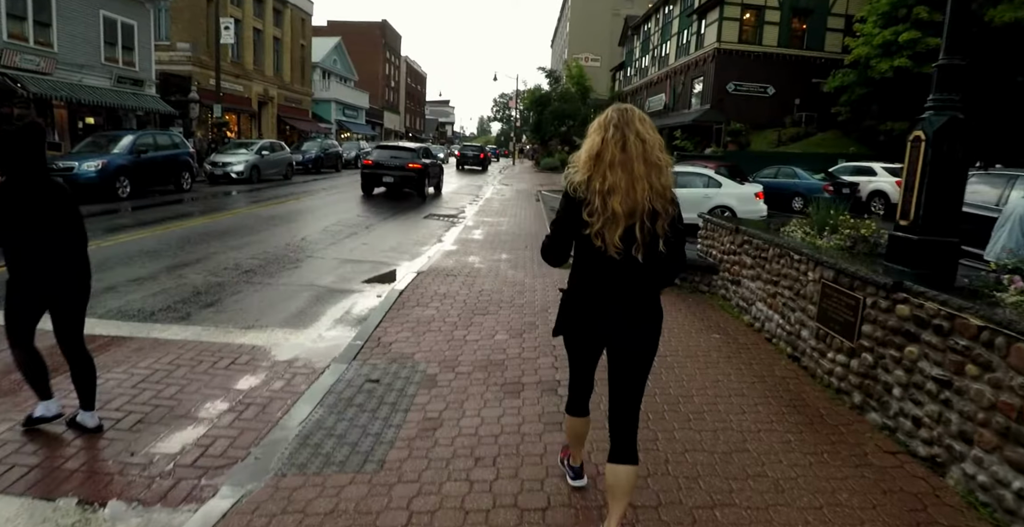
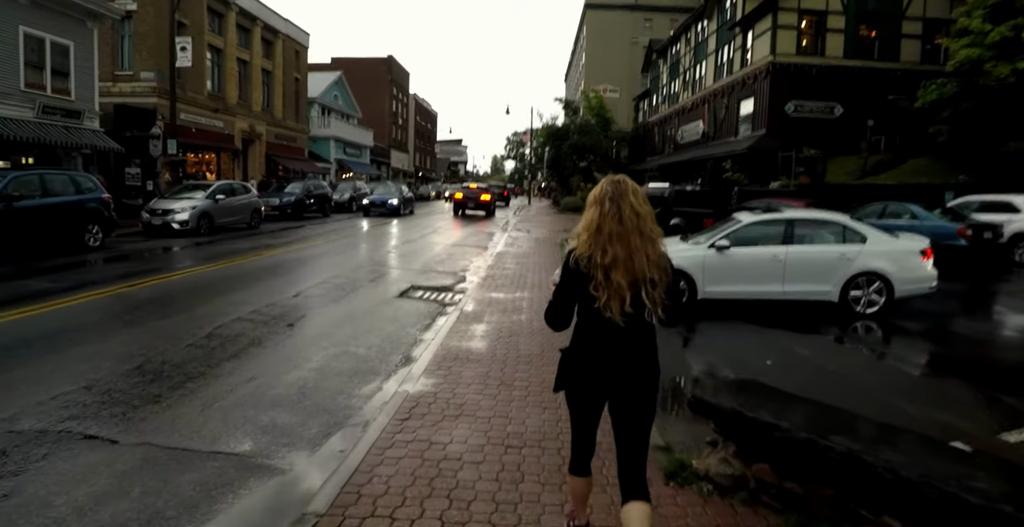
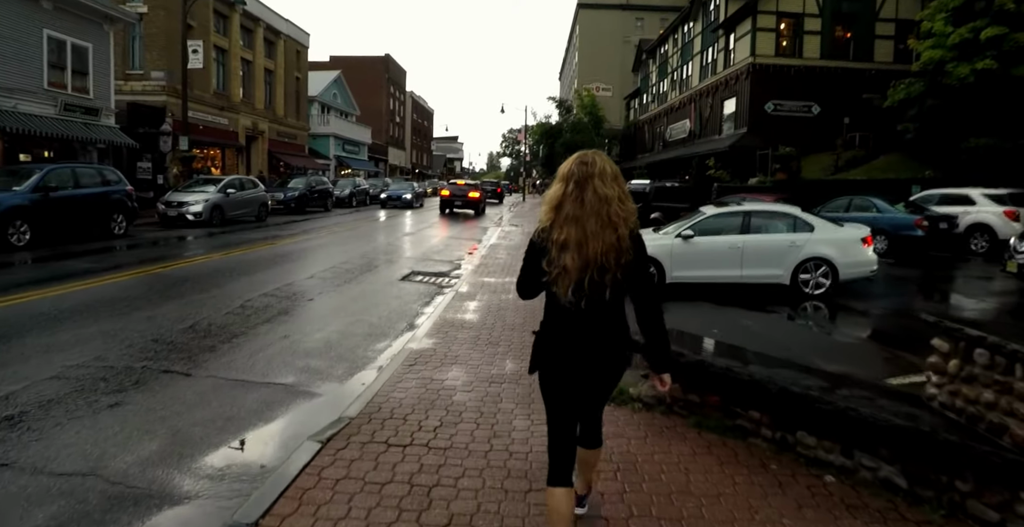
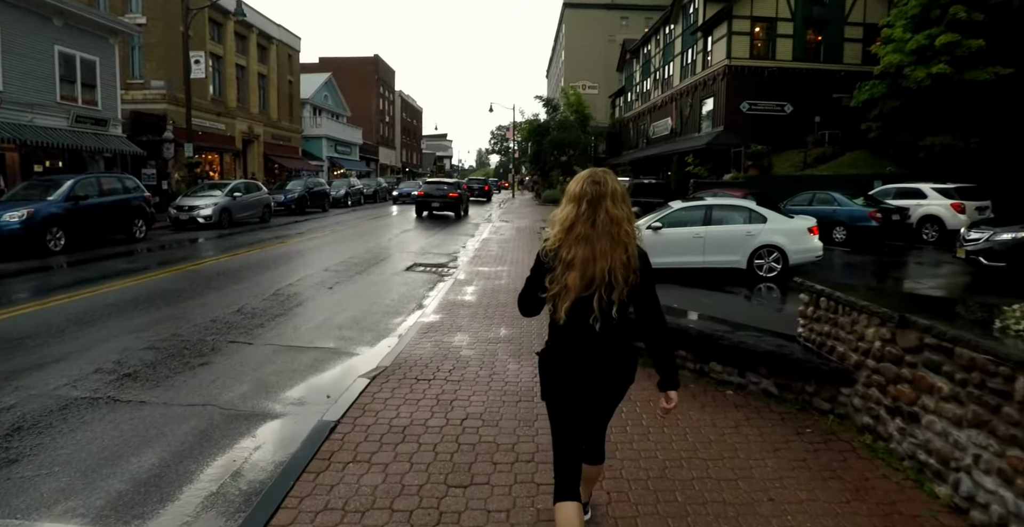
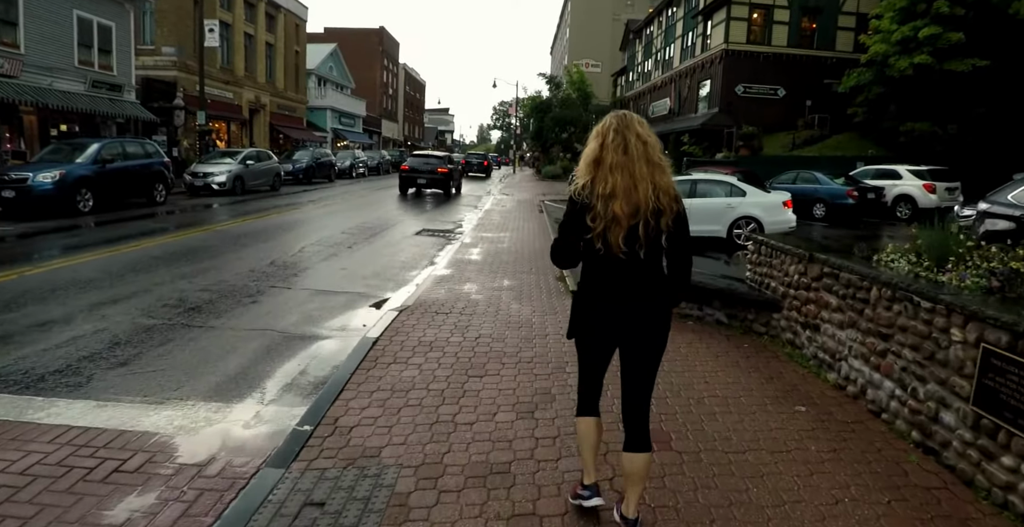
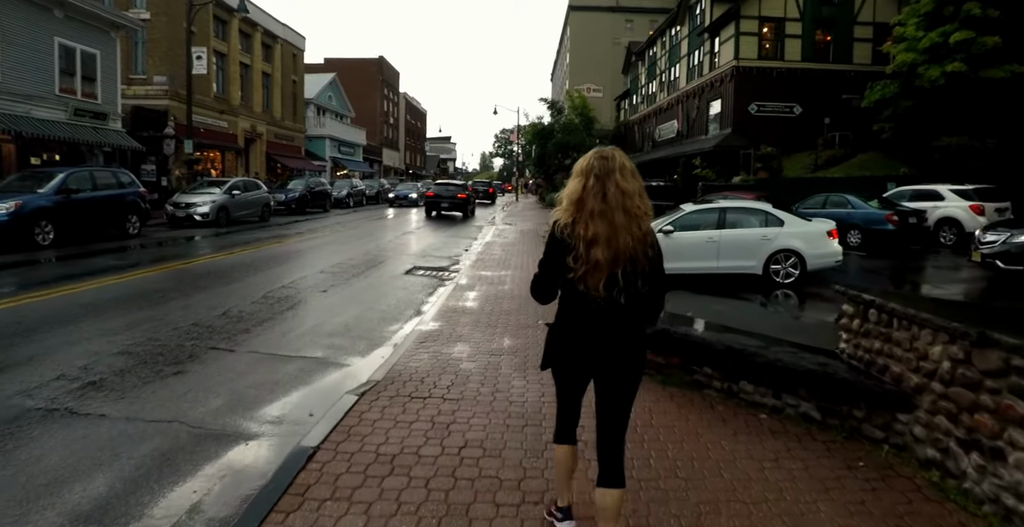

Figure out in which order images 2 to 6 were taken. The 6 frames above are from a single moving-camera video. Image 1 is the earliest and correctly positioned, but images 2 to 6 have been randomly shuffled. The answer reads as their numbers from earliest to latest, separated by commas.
5, 4, 6, 3, 2
